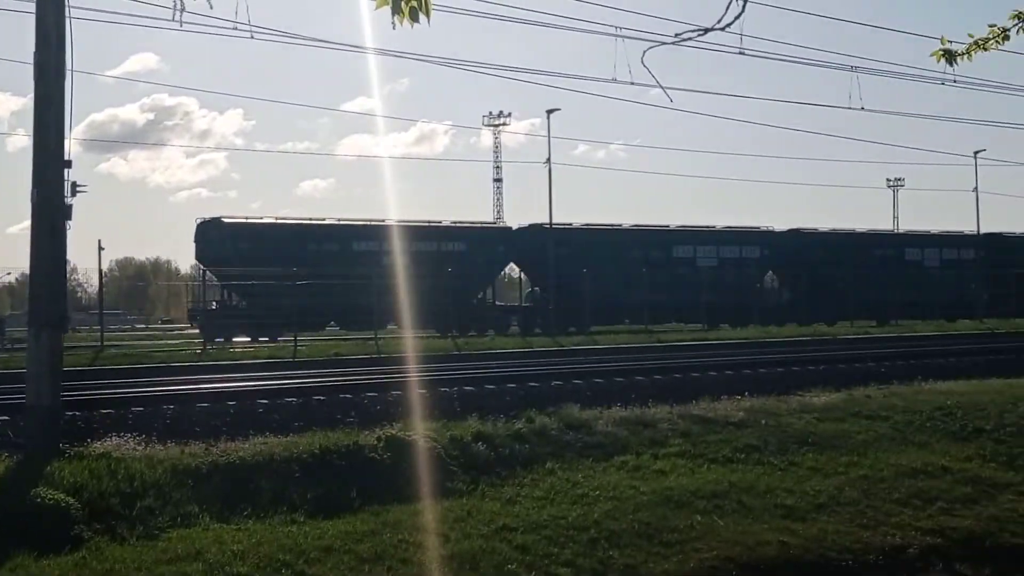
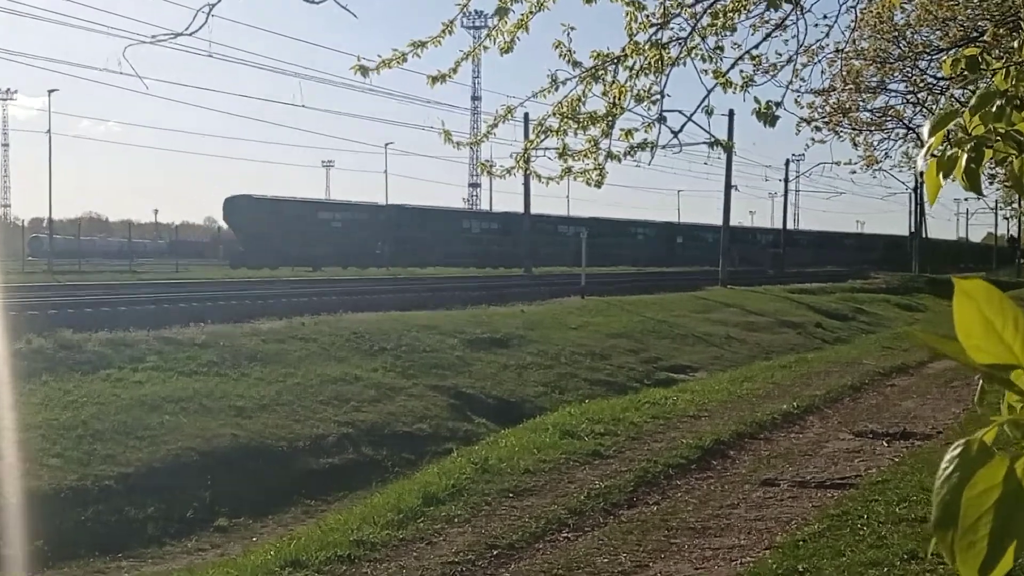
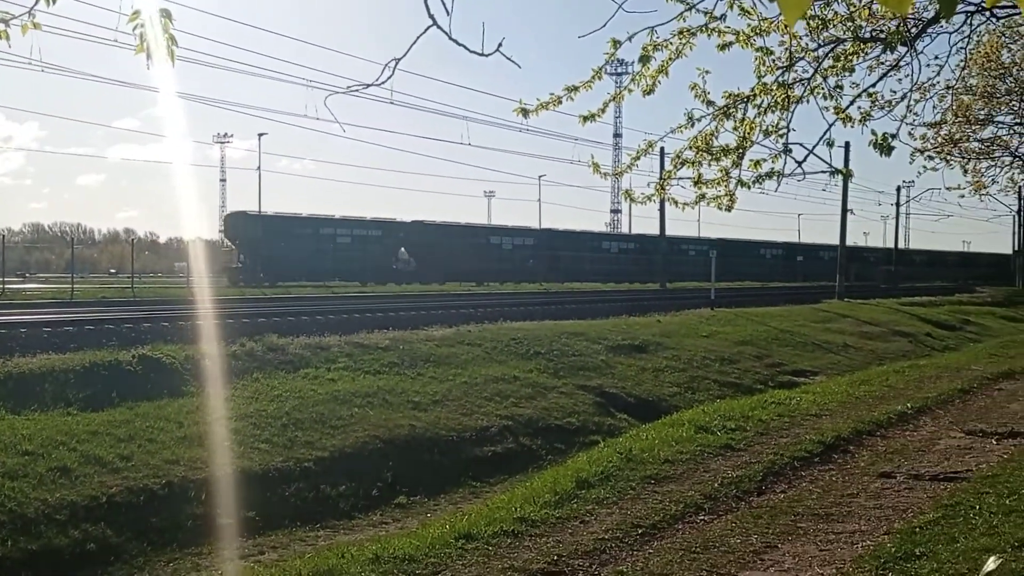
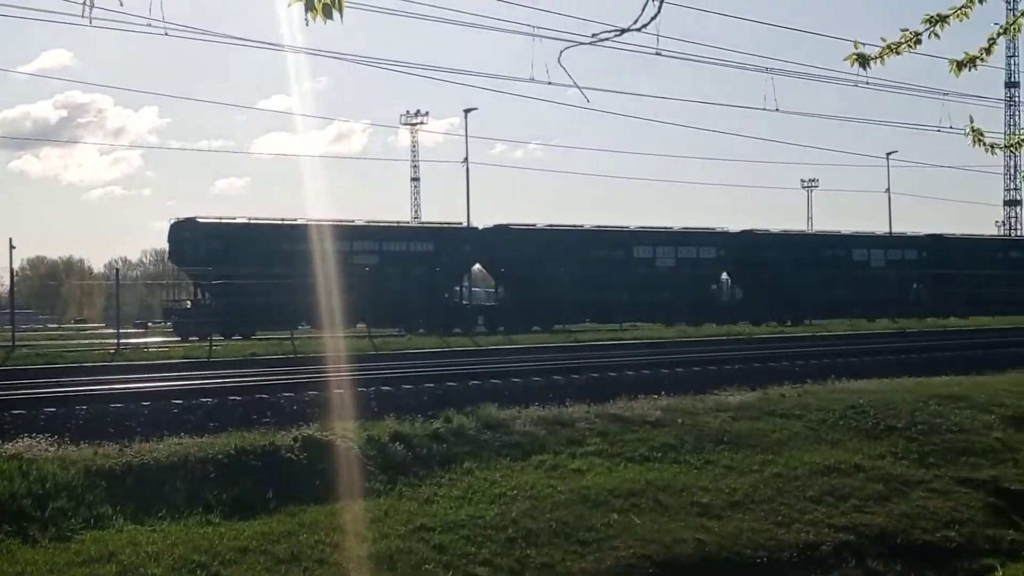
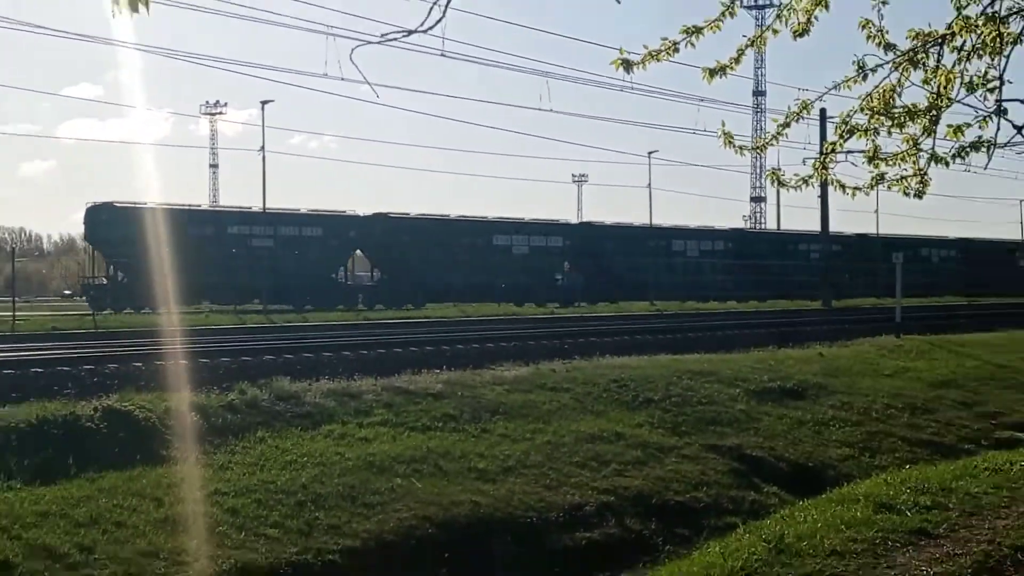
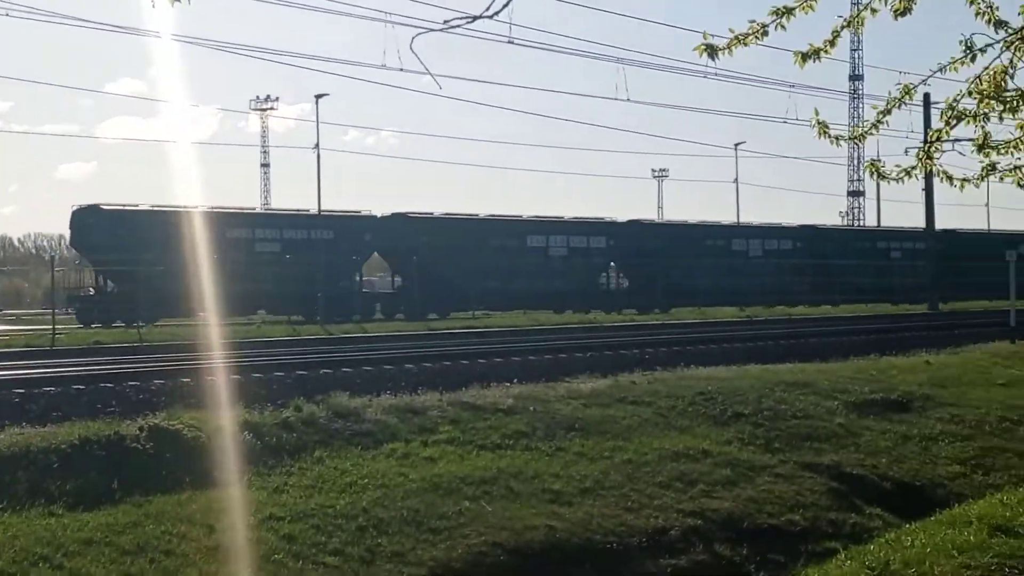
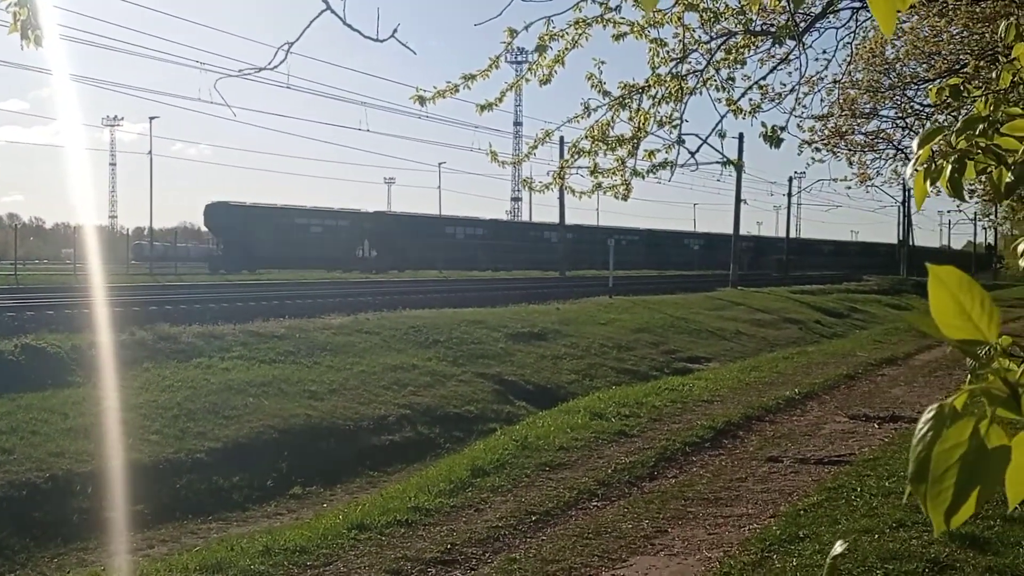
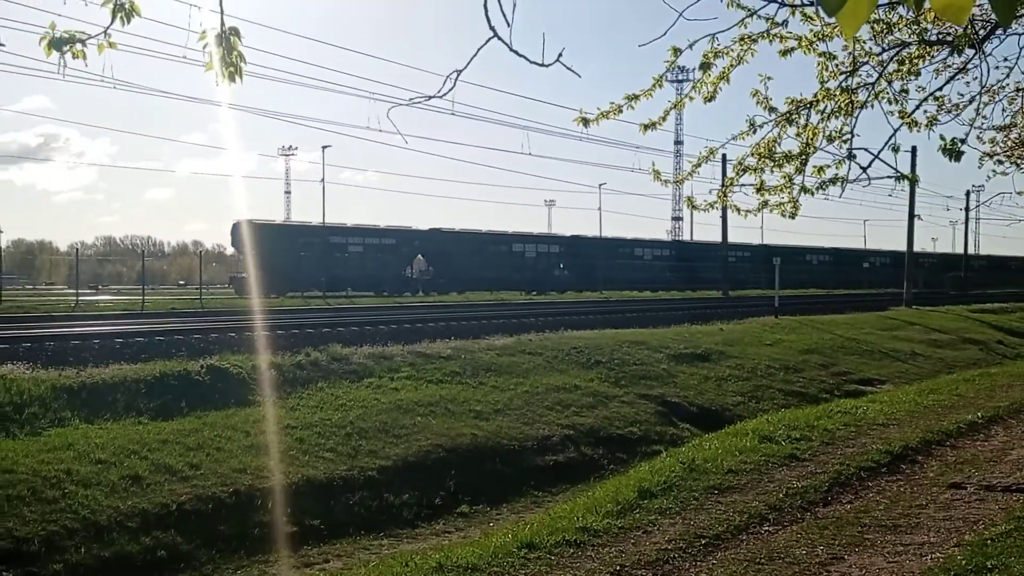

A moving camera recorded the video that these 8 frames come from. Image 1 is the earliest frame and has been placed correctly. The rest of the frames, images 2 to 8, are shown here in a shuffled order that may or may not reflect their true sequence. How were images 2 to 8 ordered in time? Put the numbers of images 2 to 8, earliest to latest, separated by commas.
4, 6, 5, 8, 3, 7, 2
